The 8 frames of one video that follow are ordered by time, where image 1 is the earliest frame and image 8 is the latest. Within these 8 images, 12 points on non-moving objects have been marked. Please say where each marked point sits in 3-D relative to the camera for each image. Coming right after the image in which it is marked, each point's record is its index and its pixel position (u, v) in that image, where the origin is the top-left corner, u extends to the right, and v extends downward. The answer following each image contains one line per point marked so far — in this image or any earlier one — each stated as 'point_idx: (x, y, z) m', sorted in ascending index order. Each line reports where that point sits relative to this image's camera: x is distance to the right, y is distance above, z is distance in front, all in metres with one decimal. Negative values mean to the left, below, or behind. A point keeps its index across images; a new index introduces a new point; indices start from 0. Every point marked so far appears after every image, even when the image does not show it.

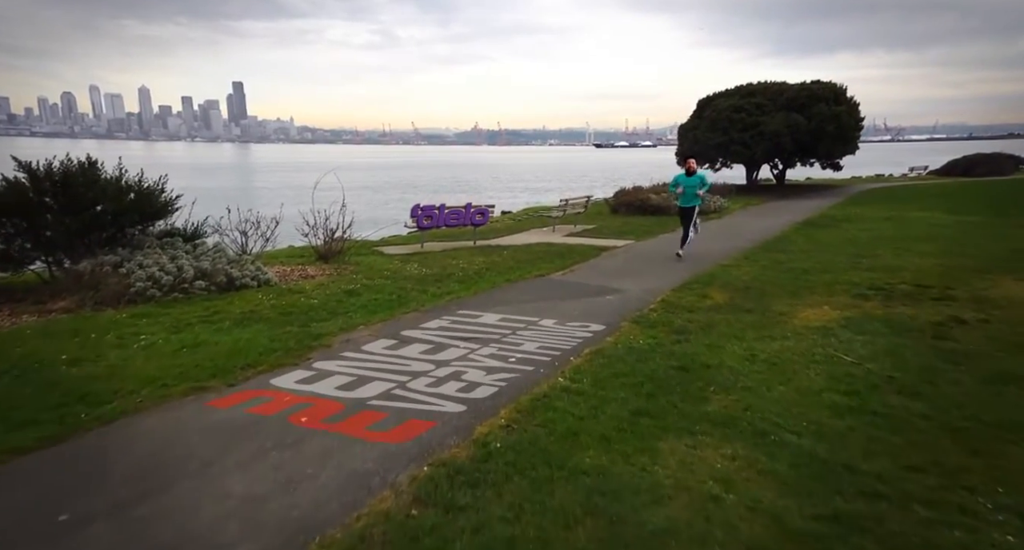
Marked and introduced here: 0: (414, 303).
0: (-1.4, -0.4, +9.7) m
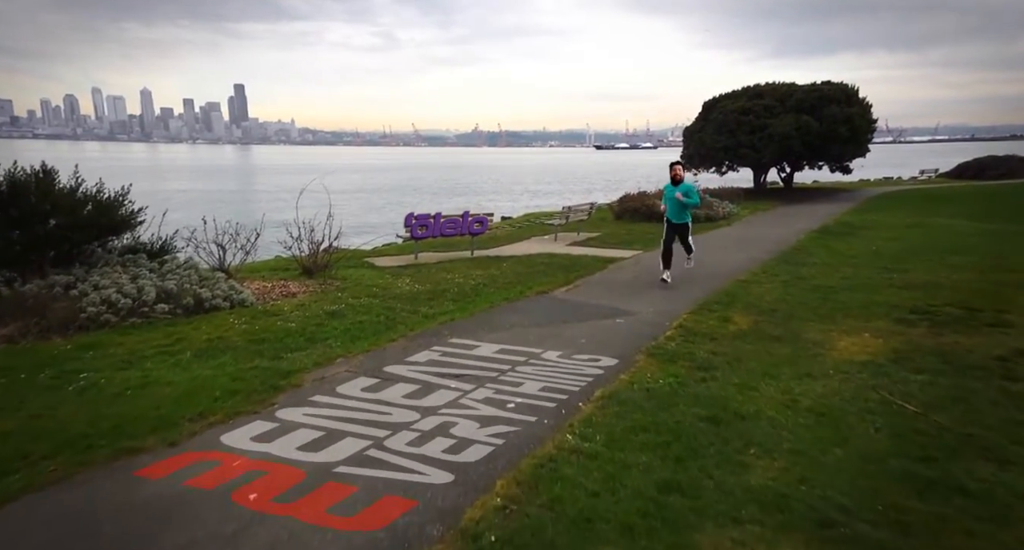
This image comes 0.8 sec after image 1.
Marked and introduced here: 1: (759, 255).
0: (-1.4, -0.7, +8.7) m
1: (+5.5, +0.4, +14.8) m
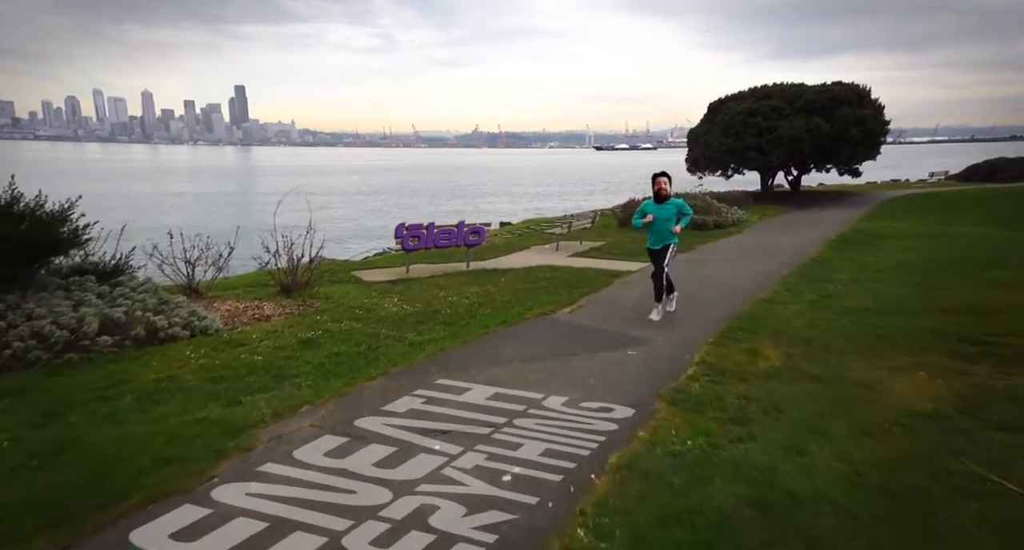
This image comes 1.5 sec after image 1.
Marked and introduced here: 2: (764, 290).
0: (-1.5, -1.0, +7.6) m
1: (+5.4, +0.2, +13.7) m
2: (+4.3, -0.3, +11.4) m
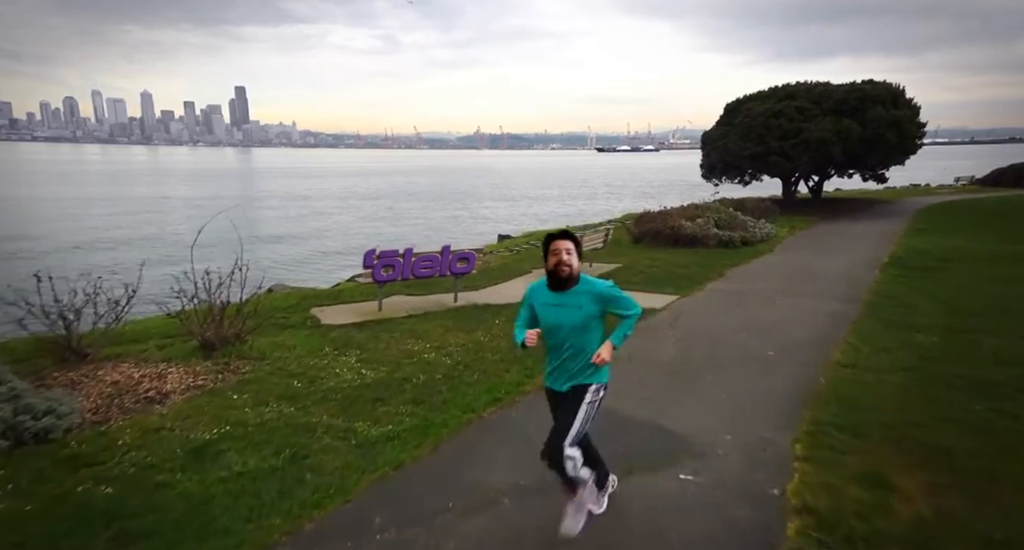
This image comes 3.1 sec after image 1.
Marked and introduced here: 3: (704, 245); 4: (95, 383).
0: (-1.5, -1.6, +5.0) m
1: (+5.4, -0.5, +11.1) m
2: (+4.2, -0.9, +8.7) m
3: (+5.2, +0.8, +18.1) m
4: (-4.3, -1.1, +6.8) m
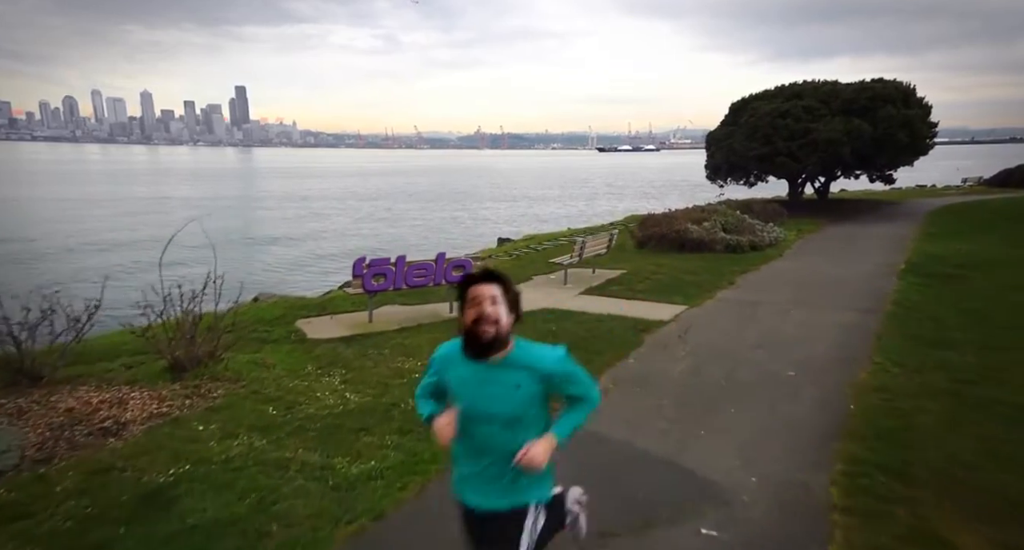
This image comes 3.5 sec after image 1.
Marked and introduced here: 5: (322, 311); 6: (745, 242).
0: (-1.6, -1.7, +4.3) m
1: (+5.3, -0.6, +10.4) m
2: (+4.2, -1.0, +8.0) m
3: (+5.2, +0.6, +17.4) m
4: (-4.3, -1.2, +6.2) m
5: (-3.3, -0.6, +11.3) m
6: (+6.1, +0.9, +17.5) m
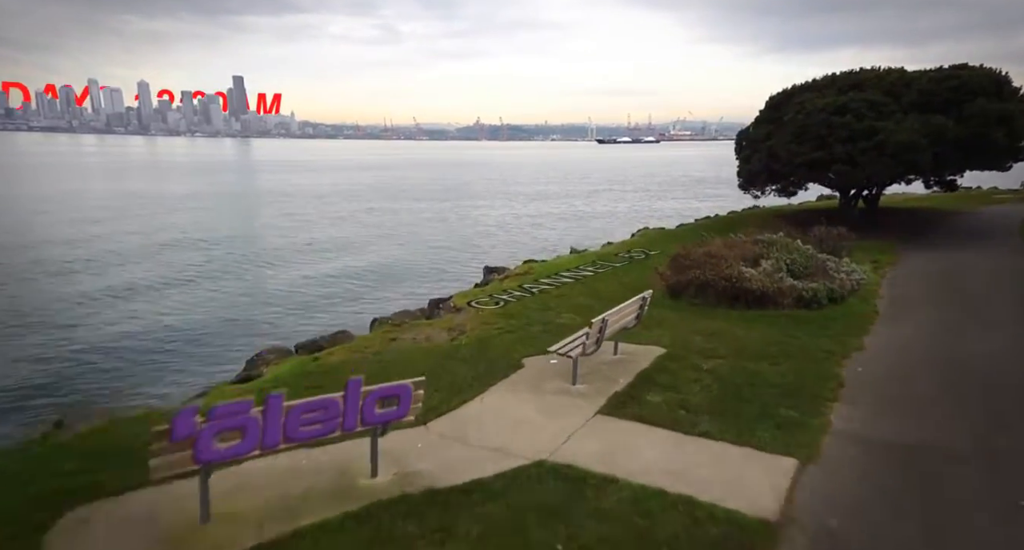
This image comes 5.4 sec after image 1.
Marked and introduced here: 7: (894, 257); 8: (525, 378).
0: (-1.8, -3.1, -0.7) m
1: (+5.1, -1.9, +5.3) m
2: (+3.9, -2.3, +3.0) m
3: (+4.9, -0.5, +12.4) m
4: (-4.6, -2.6, +1.1) m
5: (-3.5, -1.8, +6.2) m
6: (+5.8, -0.3, +12.4) m
7: (+9.8, +0.4, +17.0) m
8: (+0.2, -1.3, +9.0) m
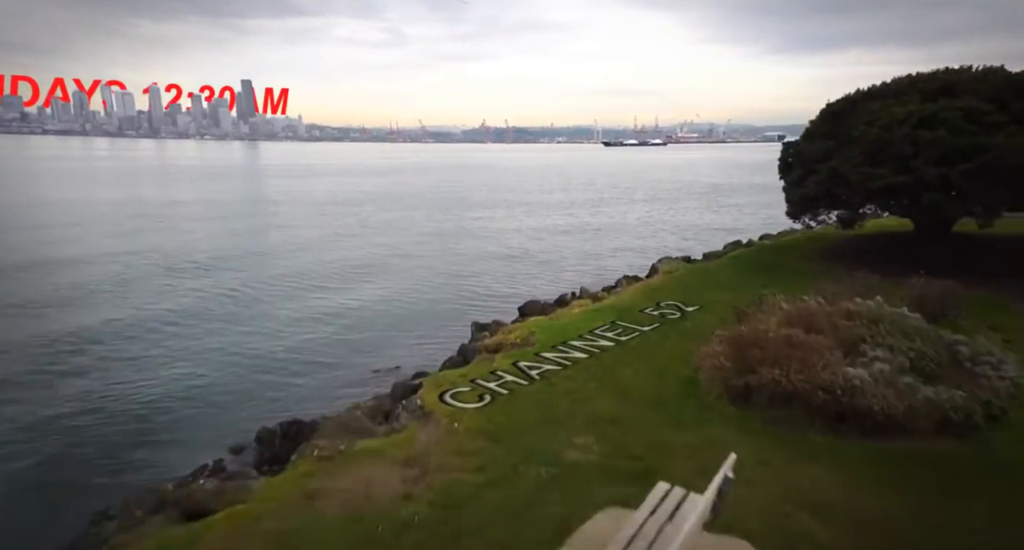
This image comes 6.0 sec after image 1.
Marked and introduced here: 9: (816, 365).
0: (-2.1, -4.4, -5.1) m
1: (+4.9, -3.2, +0.9) m
2: (+3.7, -3.7, -1.4) m
3: (+4.8, -1.9, +8.0) m
4: (-4.8, -3.9, -3.2) m
5: (-3.7, -3.2, +1.9) m
6: (+5.7, -1.7, +8.0) m
7: (+9.7, -1.0, +12.6) m
8: (0.0, -2.7, +4.7) m
9: (+4.0, -1.2, +8.8) m
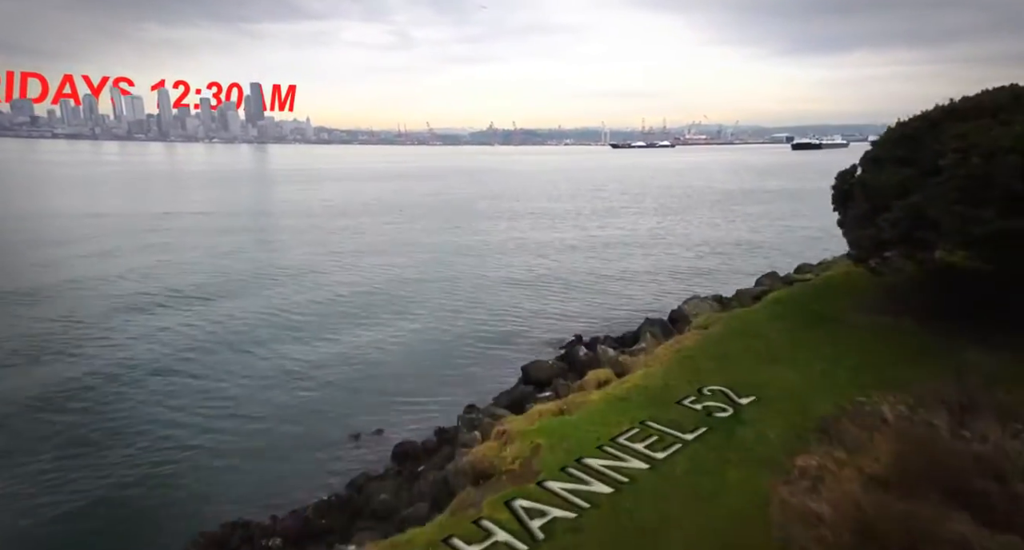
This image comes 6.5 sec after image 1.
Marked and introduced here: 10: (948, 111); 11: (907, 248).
0: (-2.3, -5.8, -8.8) m
1: (+4.7, -4.6, -2.8) m
2: (+3.5, -5.0, -5.1) m
3: (+4.6, -3.3, +4.2) m
4: (-5.0, -5.3, -6.9) m
5: (-3.9, -4.6, -1.7) m
6: (+5.5, -3.1, +4.3) m
7: (+9.6, -2.3, +8.8) m
8: (-0.2, -4.1, +1.0) m
9: (+3.9, -2.6, +5.1) m
10: (+9.7, +3.6, +14.8) m
11: (+8.4, +0.4, +13.9) m
